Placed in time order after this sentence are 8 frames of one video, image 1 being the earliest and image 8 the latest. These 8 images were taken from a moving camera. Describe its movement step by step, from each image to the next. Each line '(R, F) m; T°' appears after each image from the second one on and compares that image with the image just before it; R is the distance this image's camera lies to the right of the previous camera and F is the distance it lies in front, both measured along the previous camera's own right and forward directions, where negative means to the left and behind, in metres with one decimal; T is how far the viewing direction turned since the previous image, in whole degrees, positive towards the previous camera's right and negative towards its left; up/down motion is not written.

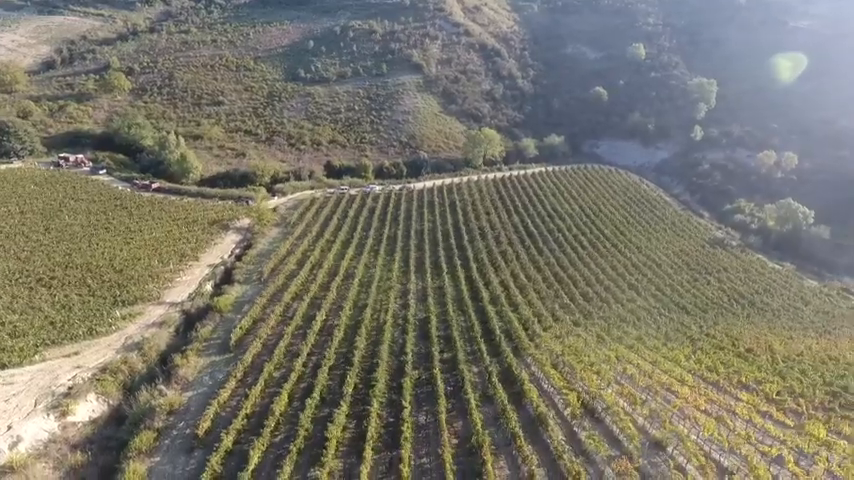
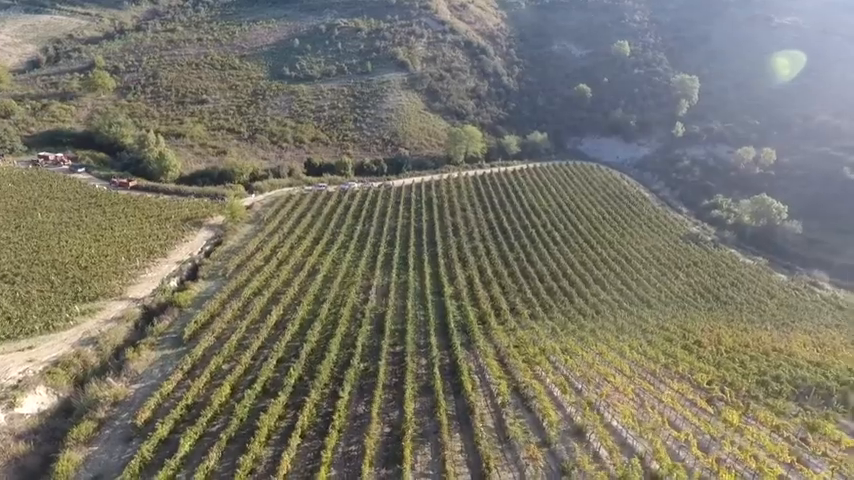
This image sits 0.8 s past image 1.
(+2.5, -0.6) m; 0°
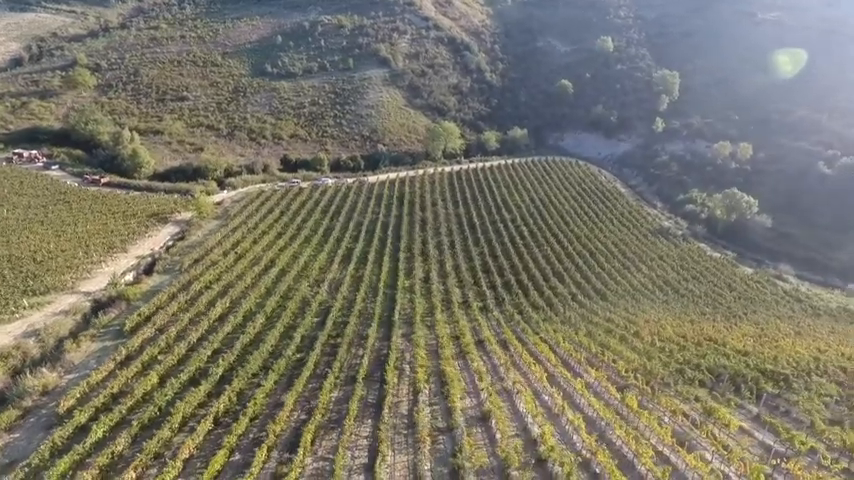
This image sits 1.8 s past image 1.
(+3.3, -0.5) m; 0°
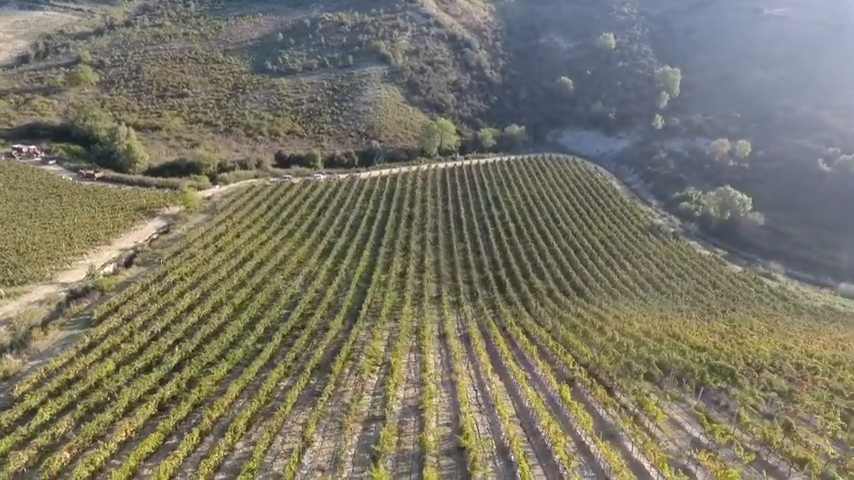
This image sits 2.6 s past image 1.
(+2.7, -0.3) m; -1°
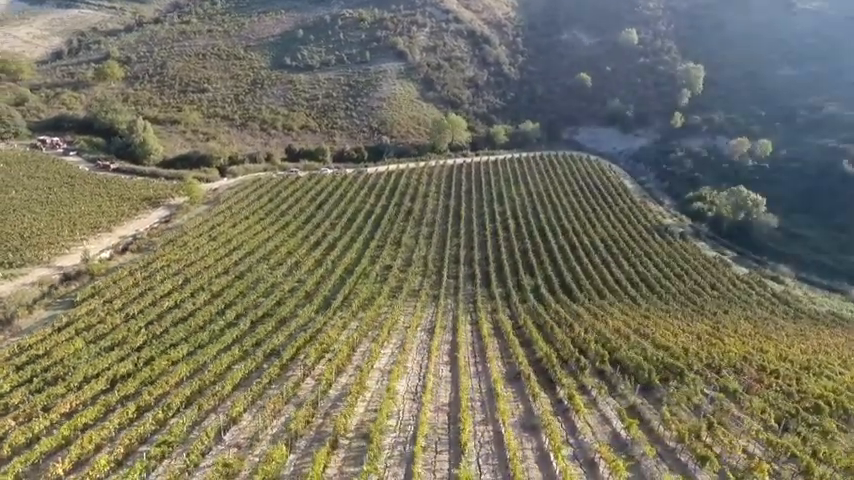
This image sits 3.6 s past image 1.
(+3.4, -0.2) m; -3°
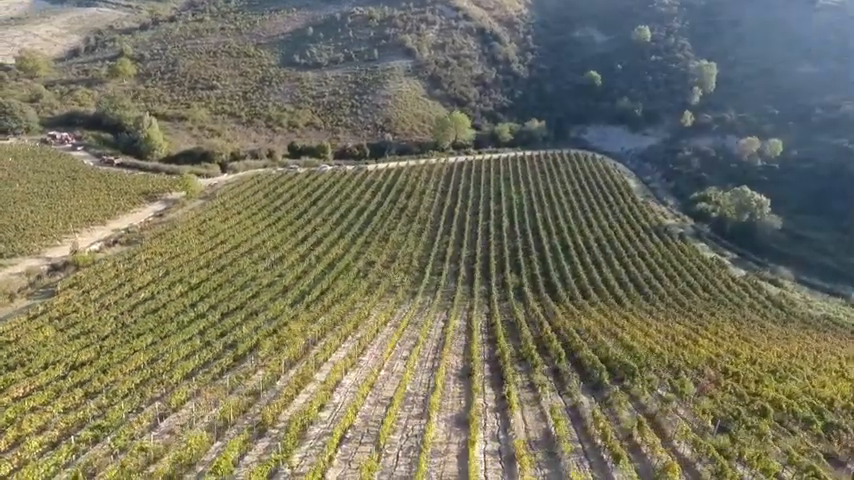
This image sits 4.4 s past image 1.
(+2.7, 0.0) m; -2°
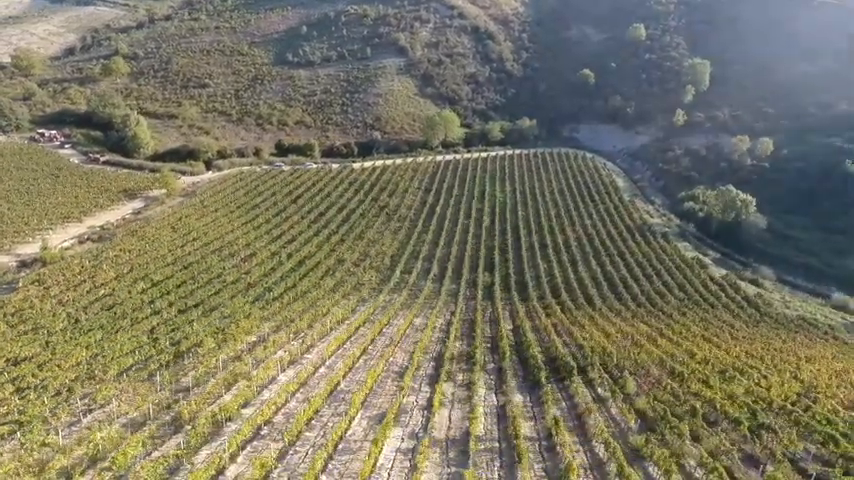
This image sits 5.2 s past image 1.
(+2.7, +0.1) m; -1°
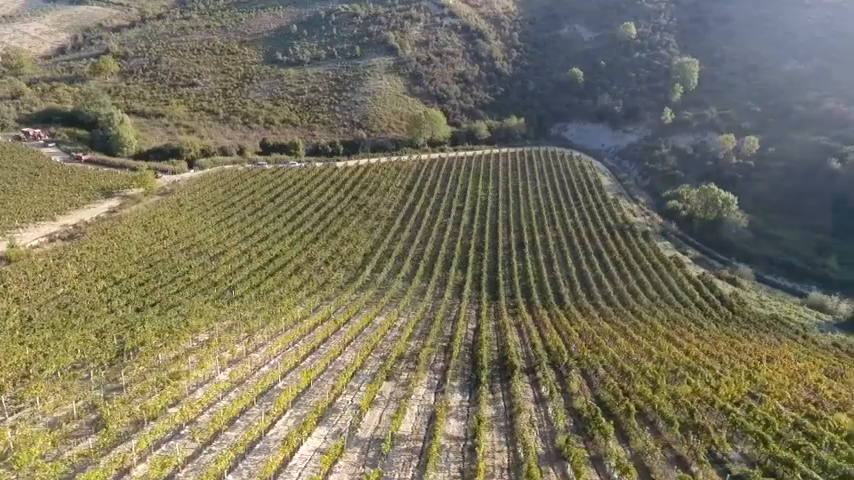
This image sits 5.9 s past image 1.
(+2.4, +0.1) m; 0°
